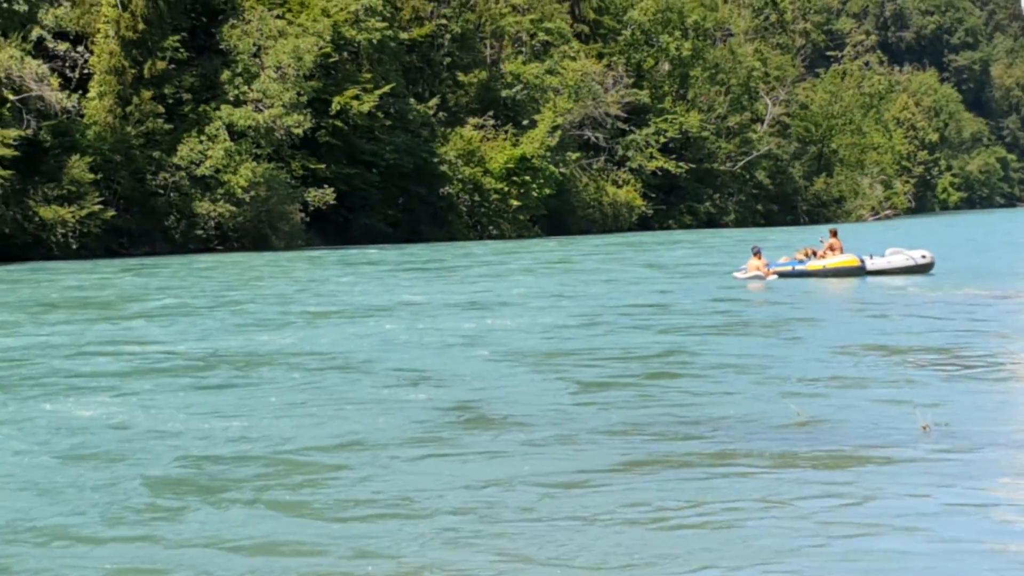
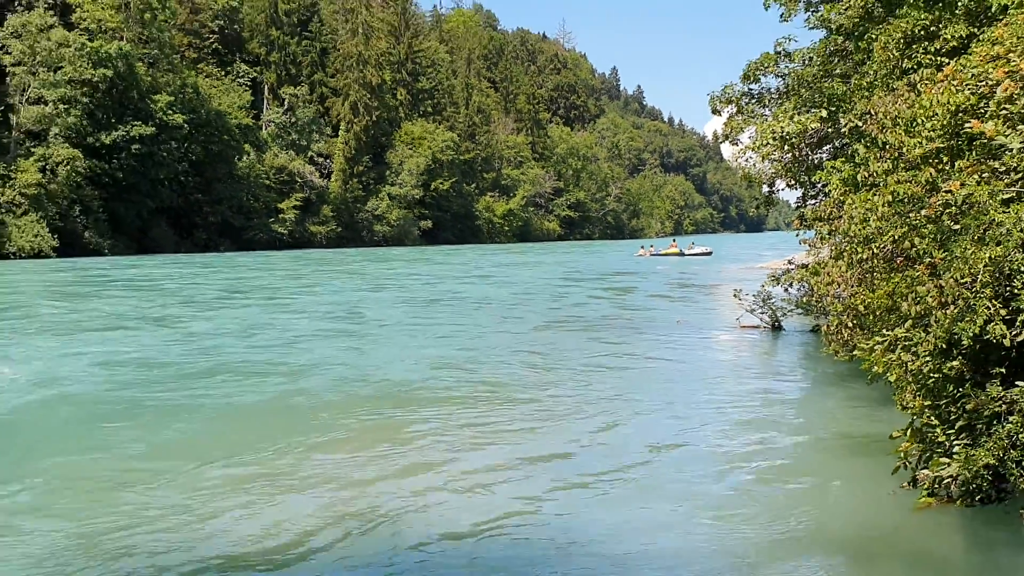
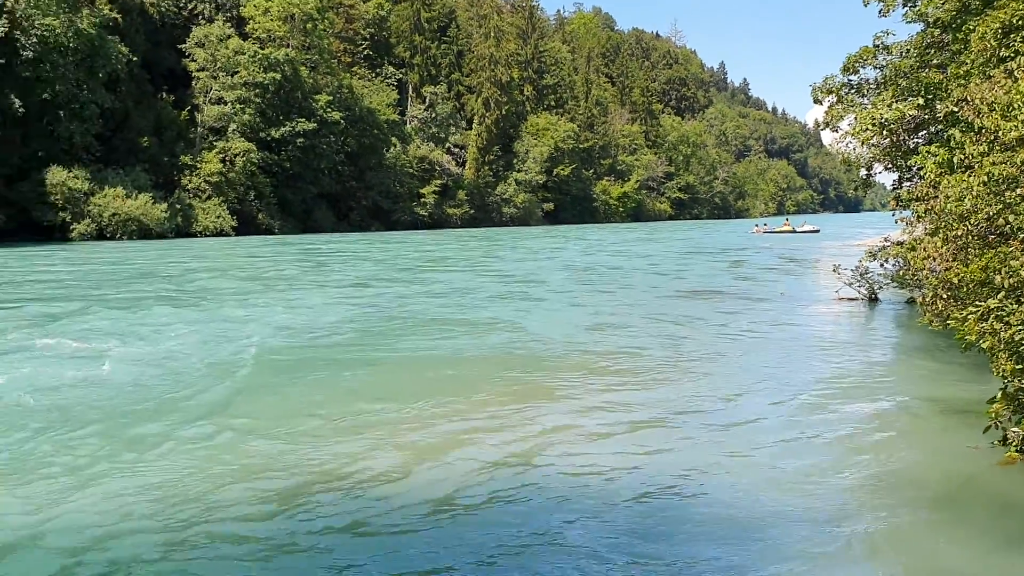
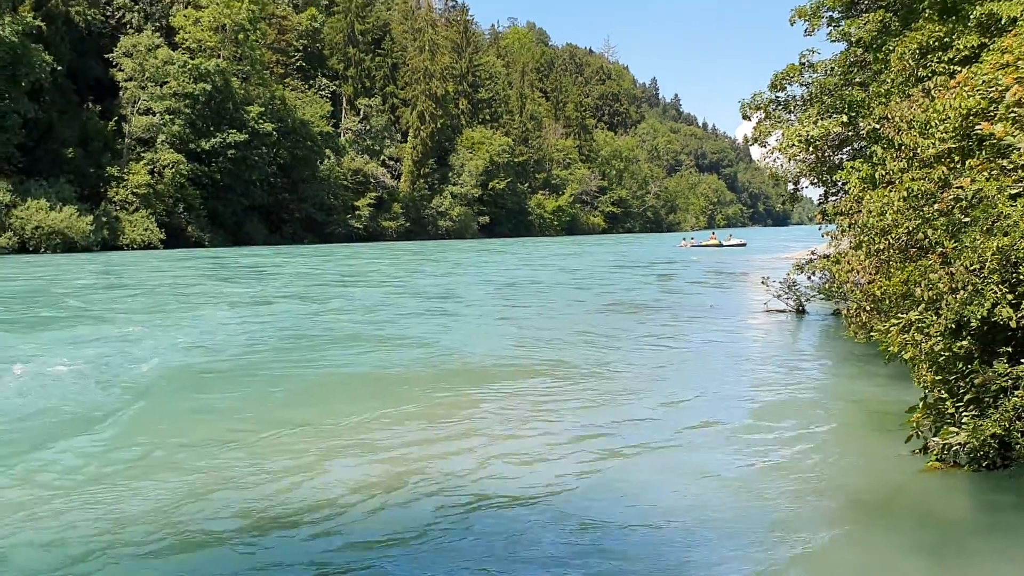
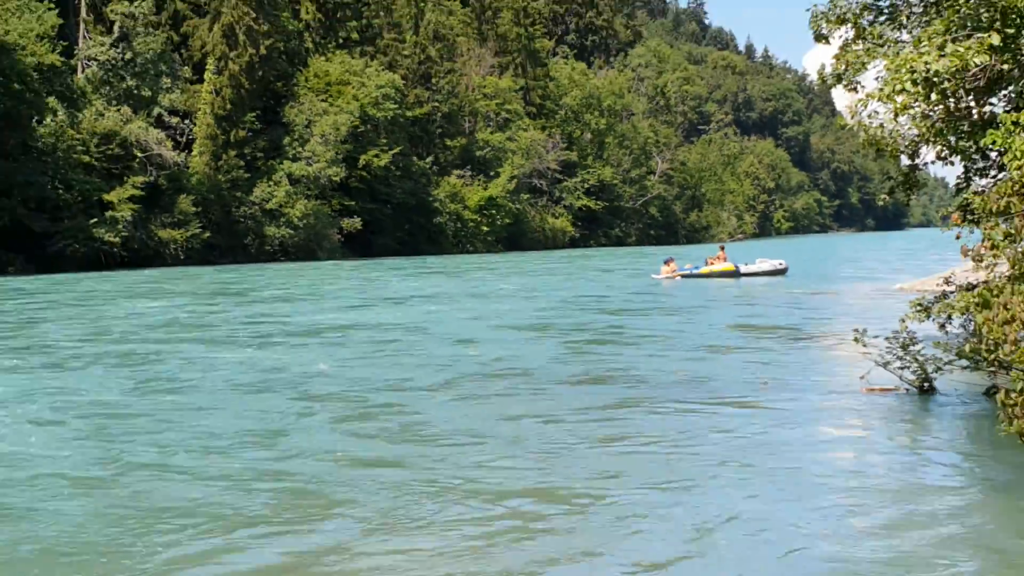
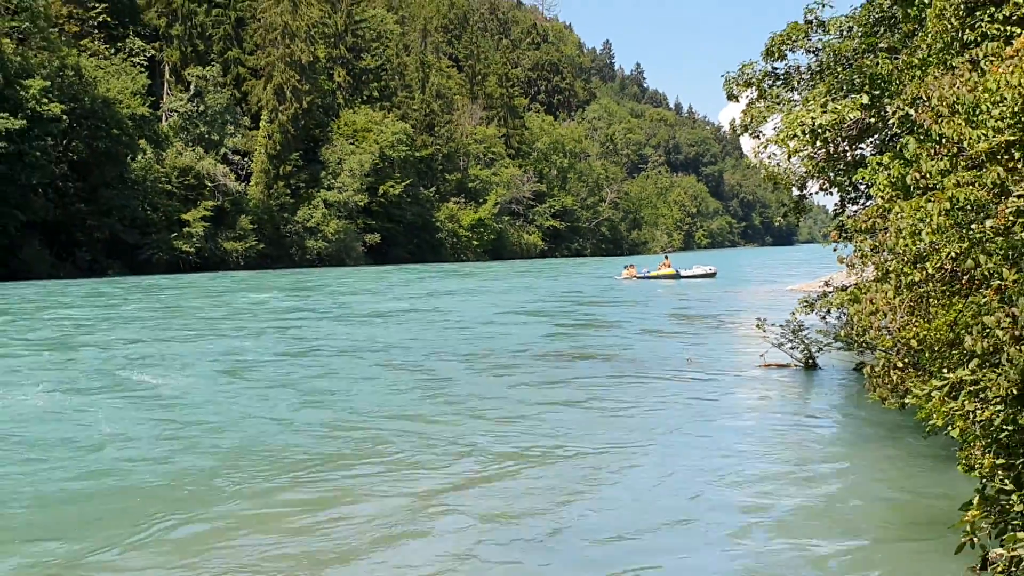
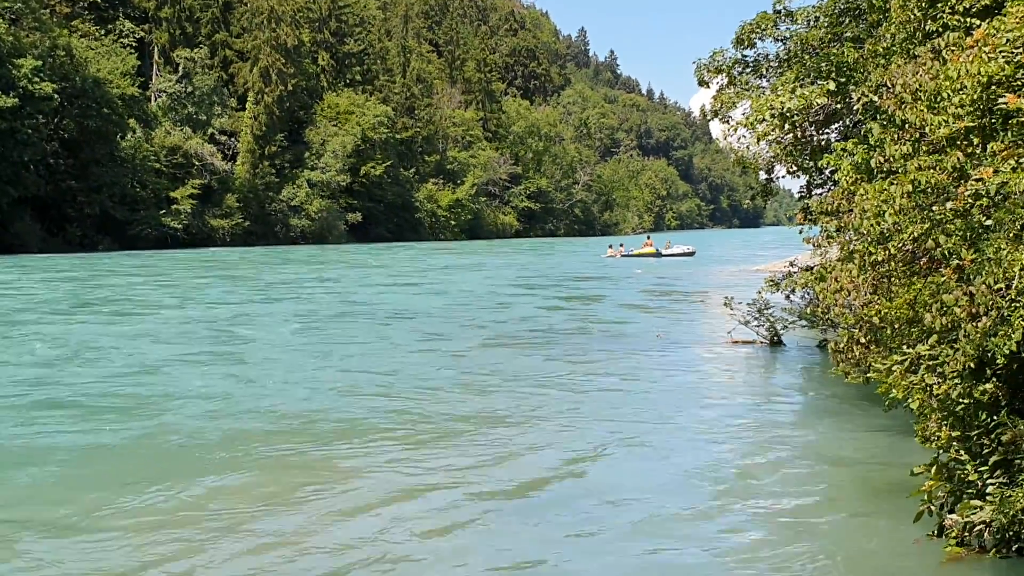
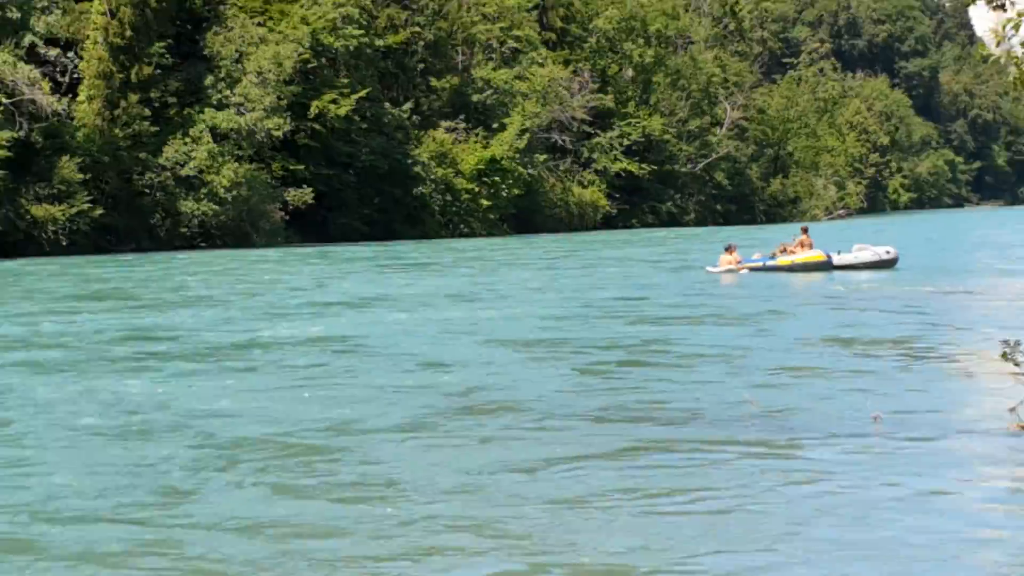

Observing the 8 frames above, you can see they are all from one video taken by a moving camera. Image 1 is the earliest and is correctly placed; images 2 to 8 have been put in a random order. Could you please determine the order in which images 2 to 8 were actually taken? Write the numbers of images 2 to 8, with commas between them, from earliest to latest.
8, 5, 6, 7, 2, 4, 3
